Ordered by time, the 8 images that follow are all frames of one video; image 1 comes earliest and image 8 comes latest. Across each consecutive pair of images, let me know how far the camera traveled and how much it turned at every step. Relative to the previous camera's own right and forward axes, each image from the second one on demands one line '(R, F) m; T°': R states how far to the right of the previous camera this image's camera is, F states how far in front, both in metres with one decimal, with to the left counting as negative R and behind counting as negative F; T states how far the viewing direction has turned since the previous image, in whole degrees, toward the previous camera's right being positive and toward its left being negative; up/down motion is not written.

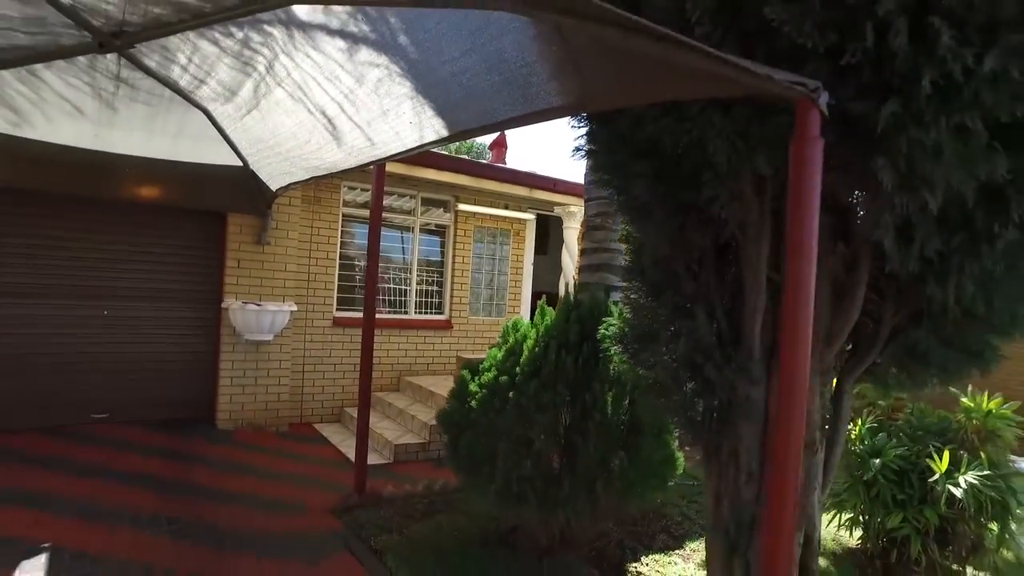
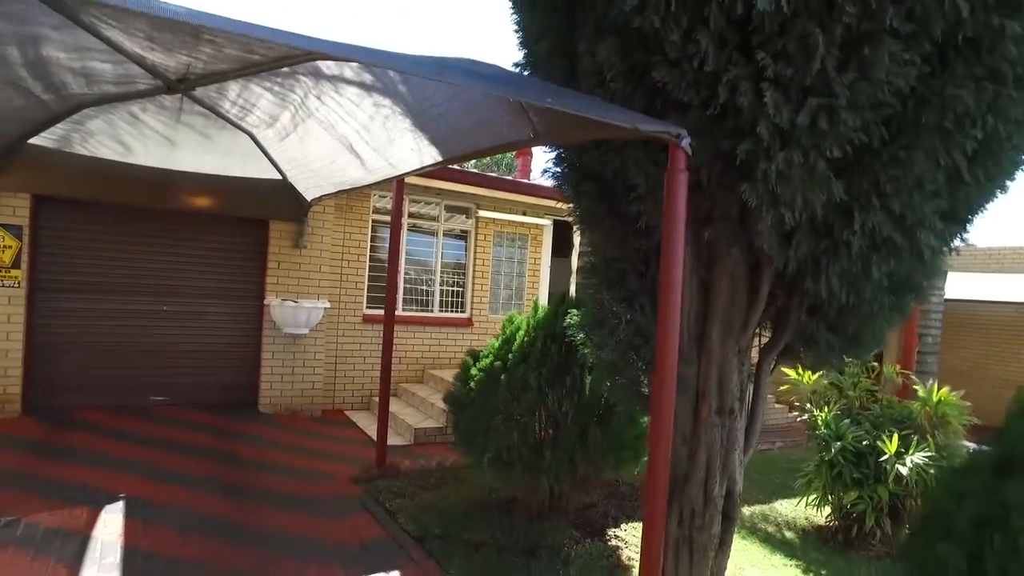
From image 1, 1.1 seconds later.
(+0.3, -0.7) m; -3°
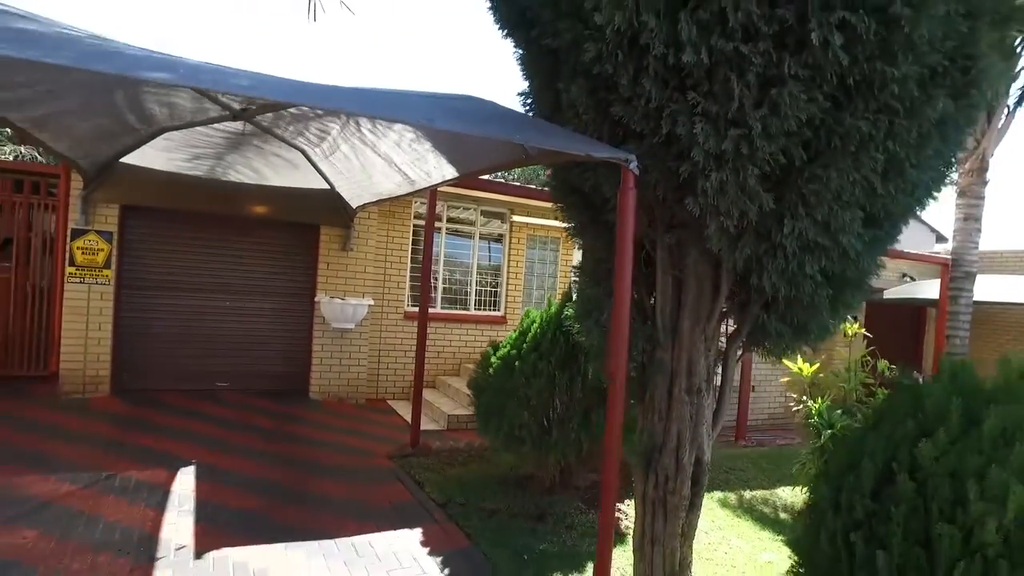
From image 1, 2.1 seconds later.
(+0.3, -0.6) m; -4°
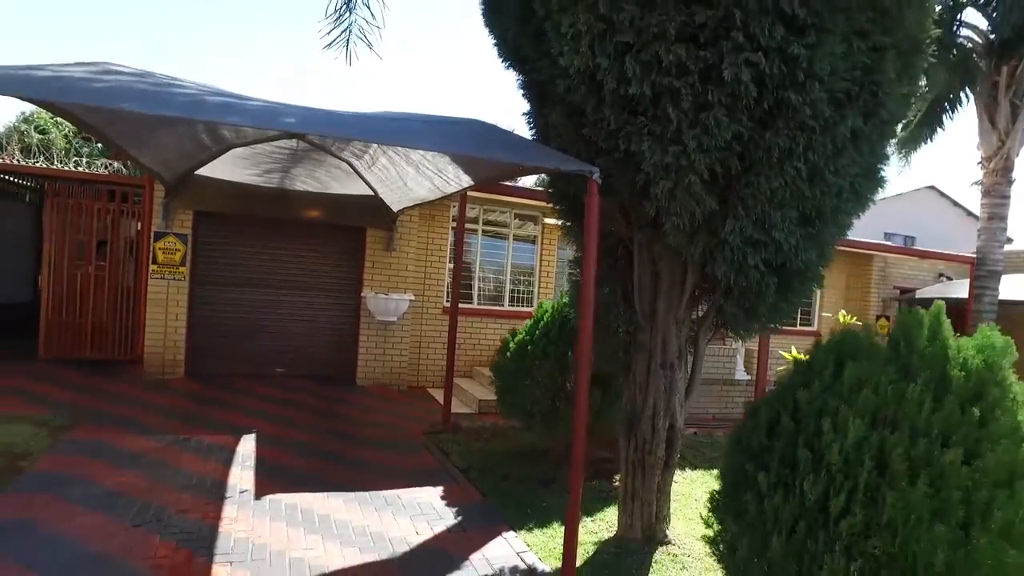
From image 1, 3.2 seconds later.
(+0.4, -0.7) m; -5°
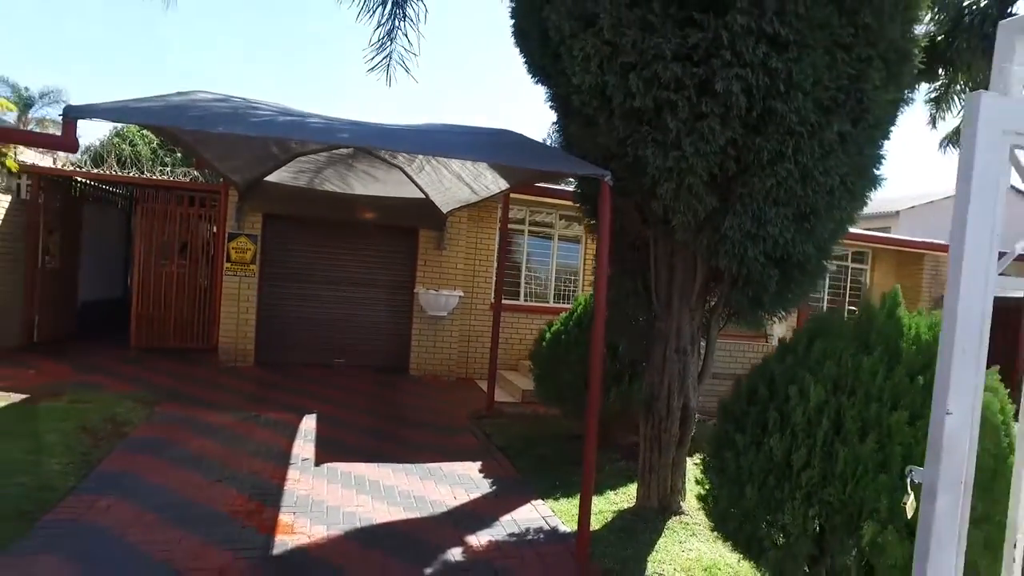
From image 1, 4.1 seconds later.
(+0.2, -0.5) m; -5°
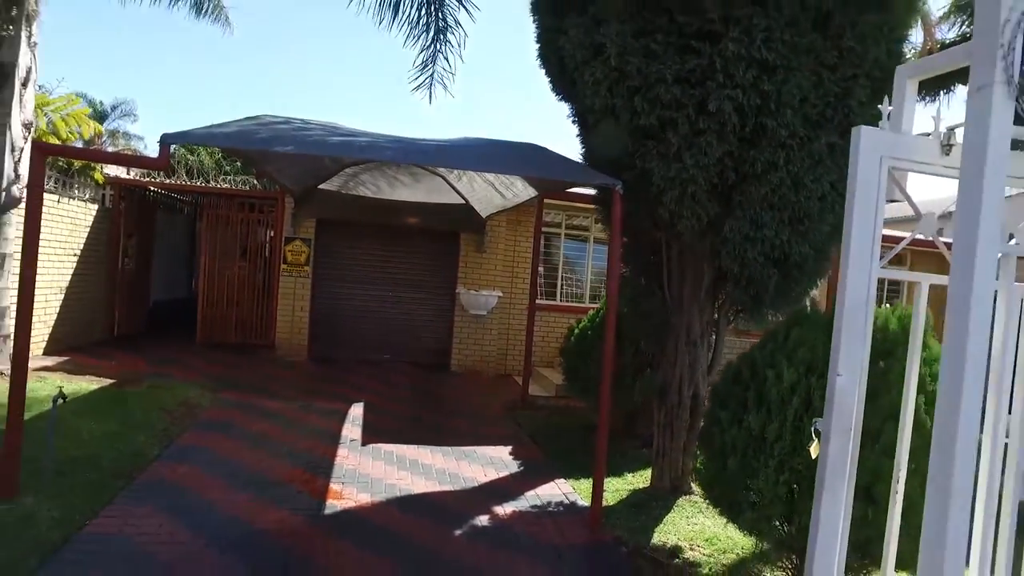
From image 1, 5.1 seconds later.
(+0.2, -0.5) m; -4°
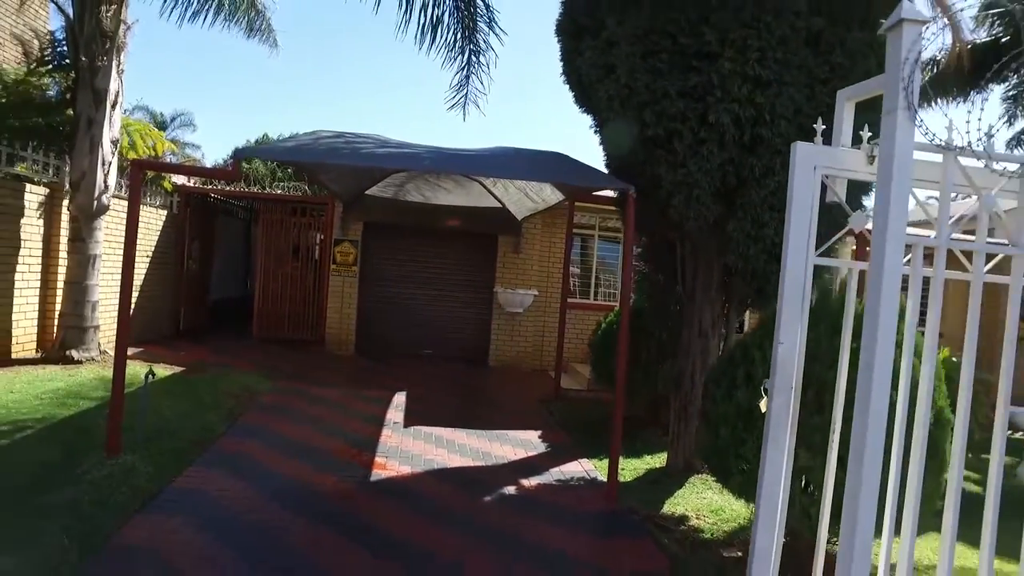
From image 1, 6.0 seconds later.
(+0.2, -0.5) m; -4°
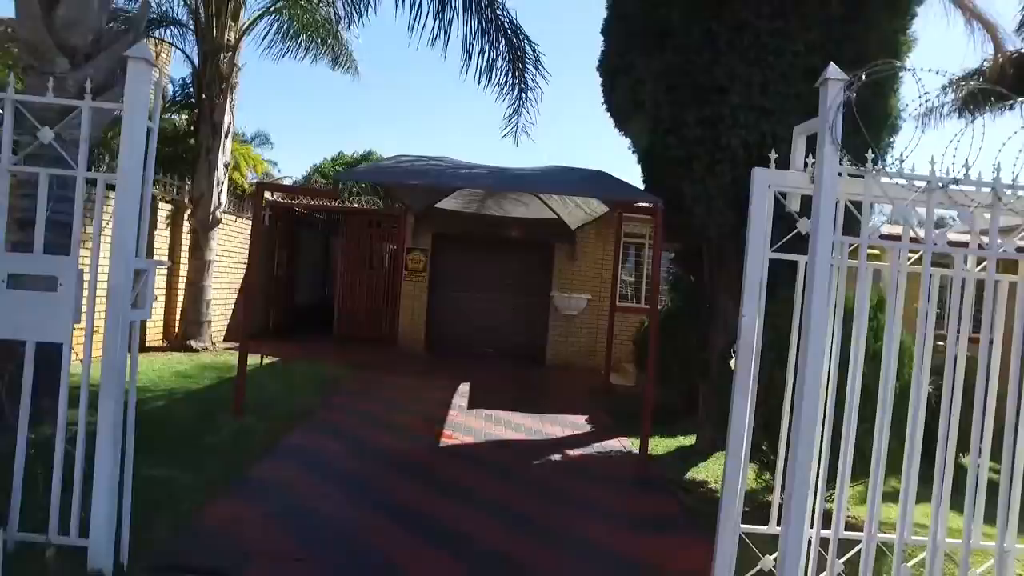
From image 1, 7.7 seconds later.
(+0.2, -1.0) m; -6°
